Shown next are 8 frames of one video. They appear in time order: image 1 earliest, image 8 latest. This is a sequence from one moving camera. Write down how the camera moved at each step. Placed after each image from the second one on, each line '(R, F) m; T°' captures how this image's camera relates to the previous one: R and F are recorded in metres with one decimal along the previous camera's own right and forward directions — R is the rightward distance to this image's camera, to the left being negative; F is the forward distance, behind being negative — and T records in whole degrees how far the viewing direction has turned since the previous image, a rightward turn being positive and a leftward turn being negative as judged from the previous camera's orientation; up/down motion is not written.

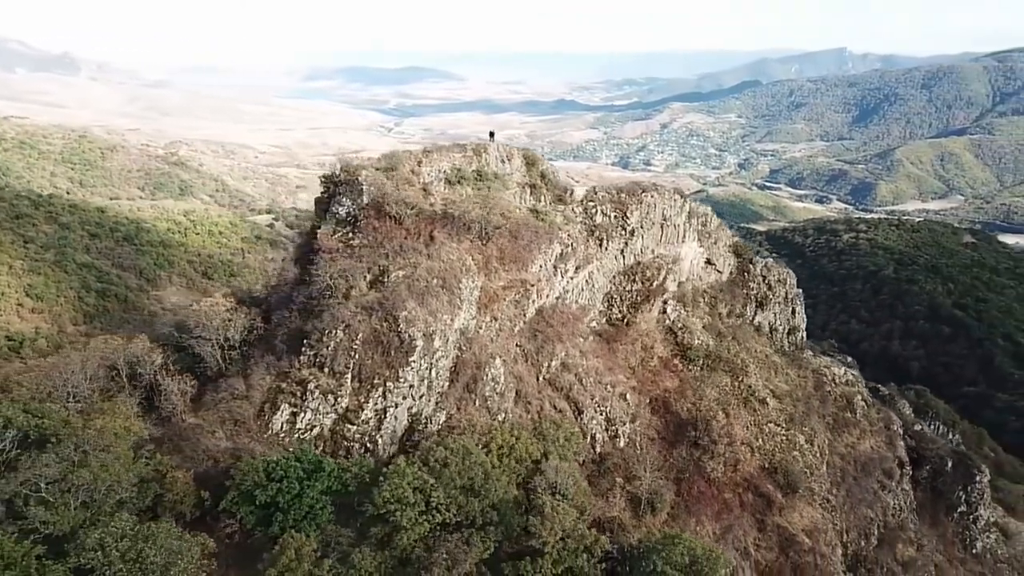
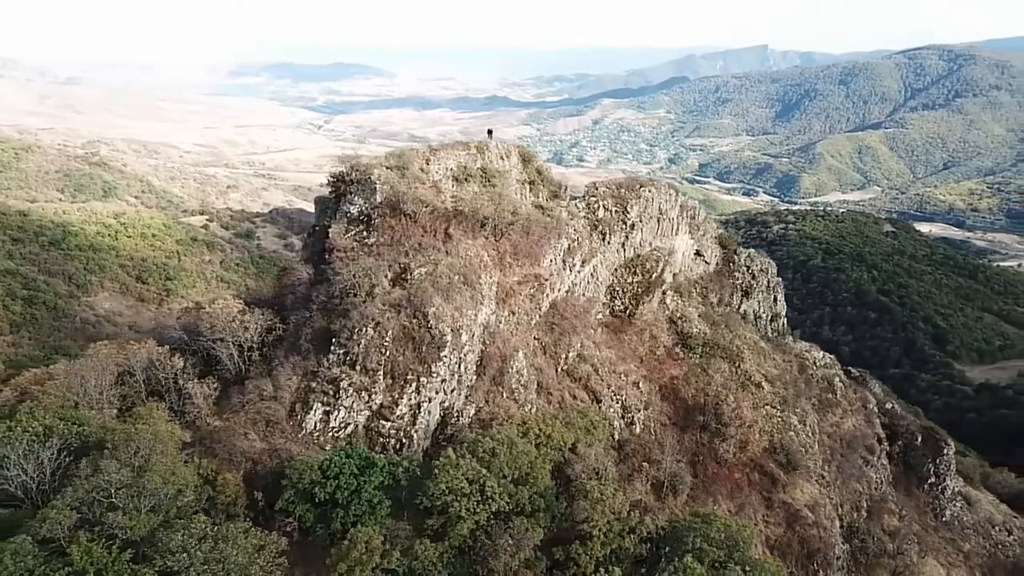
(-3.5, -0.6) m; +5°
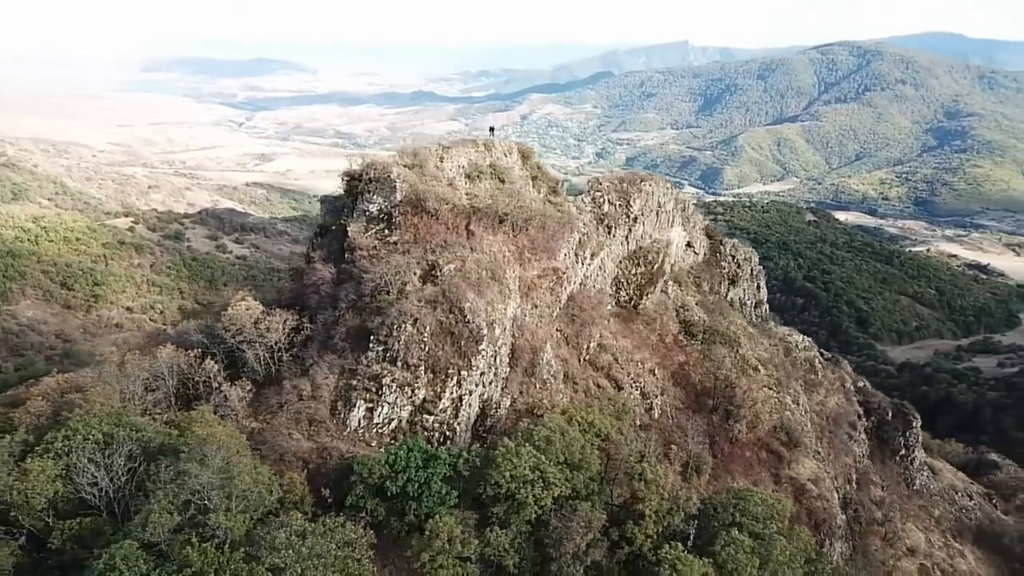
(-4.0, -0.6) m; +5°
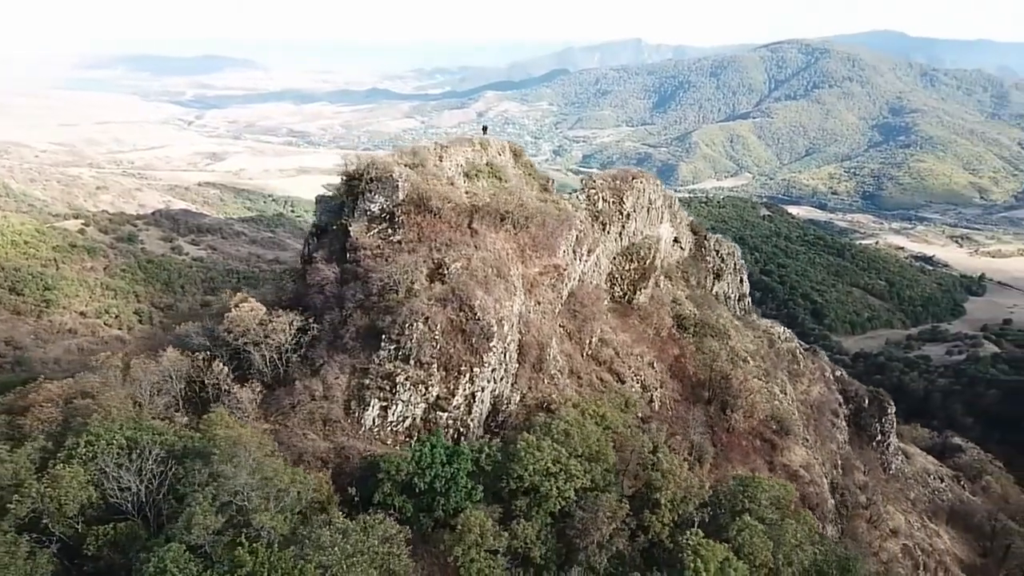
(-2.0, -0.4) m; +3°
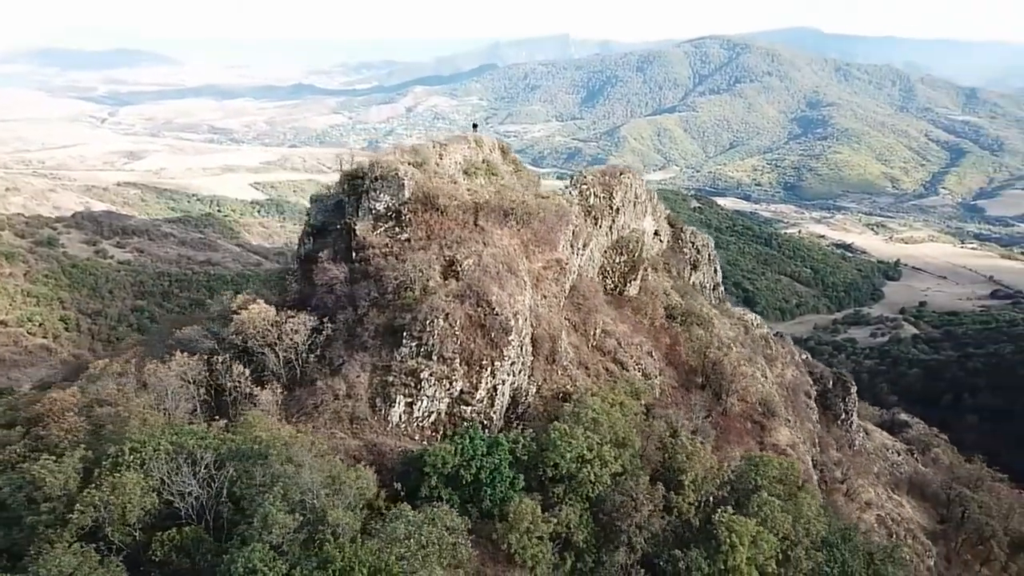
(-3.4, -0.6) m; +5°
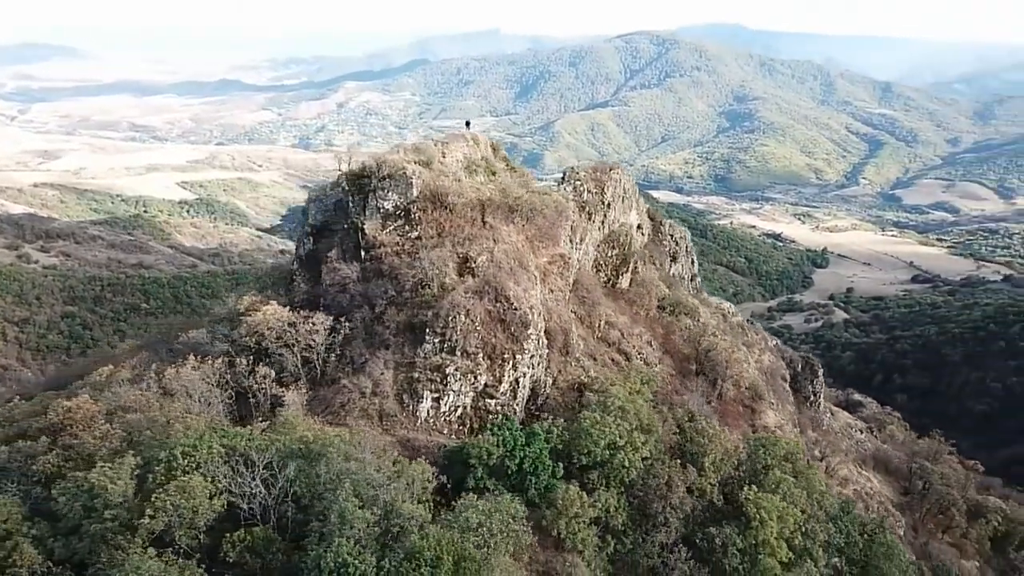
(-3.3, -0.6) m; +5°
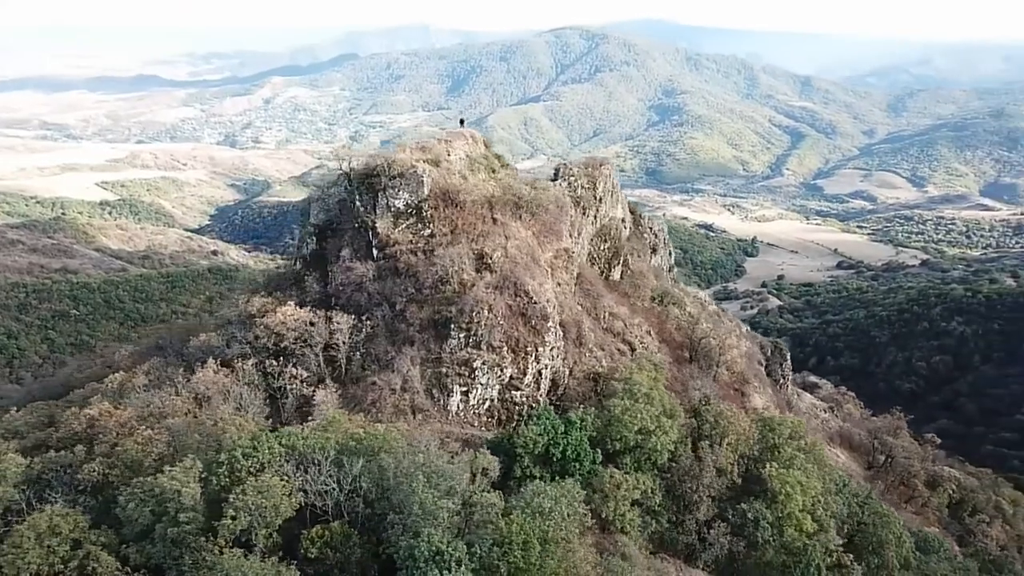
(-3.6, -0.7) m; +5°
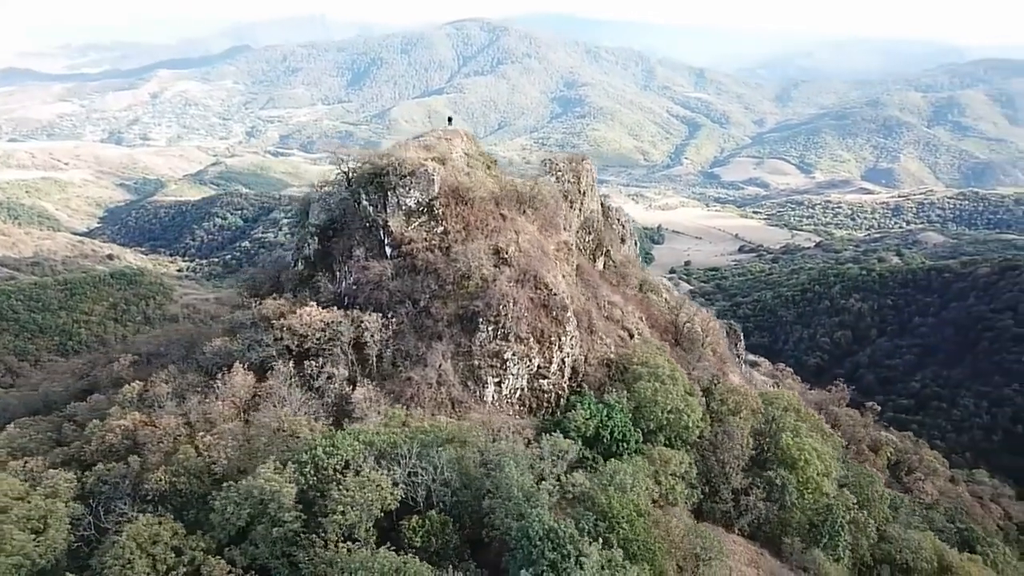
(-4.9, -0.9) m; +7°
